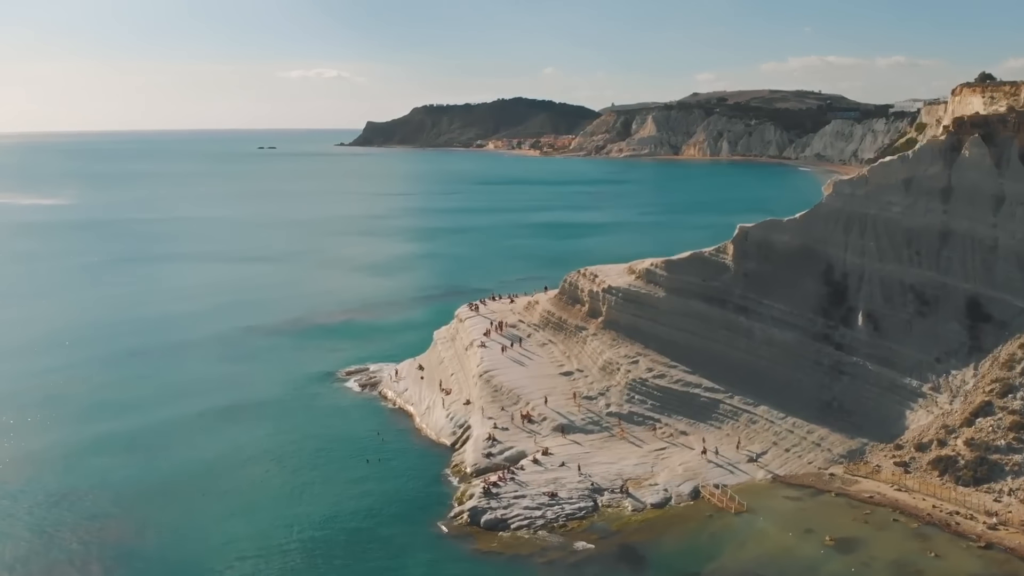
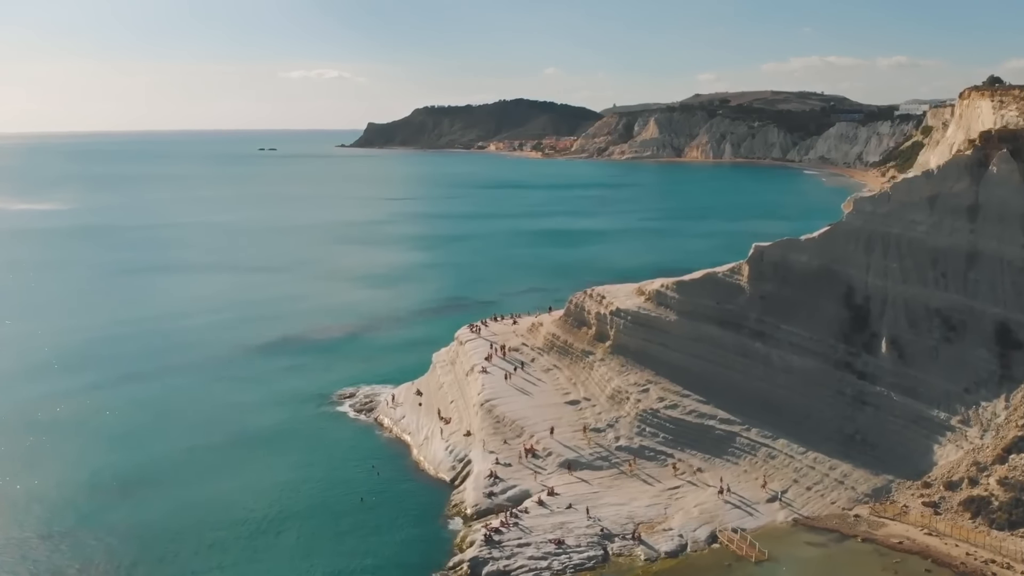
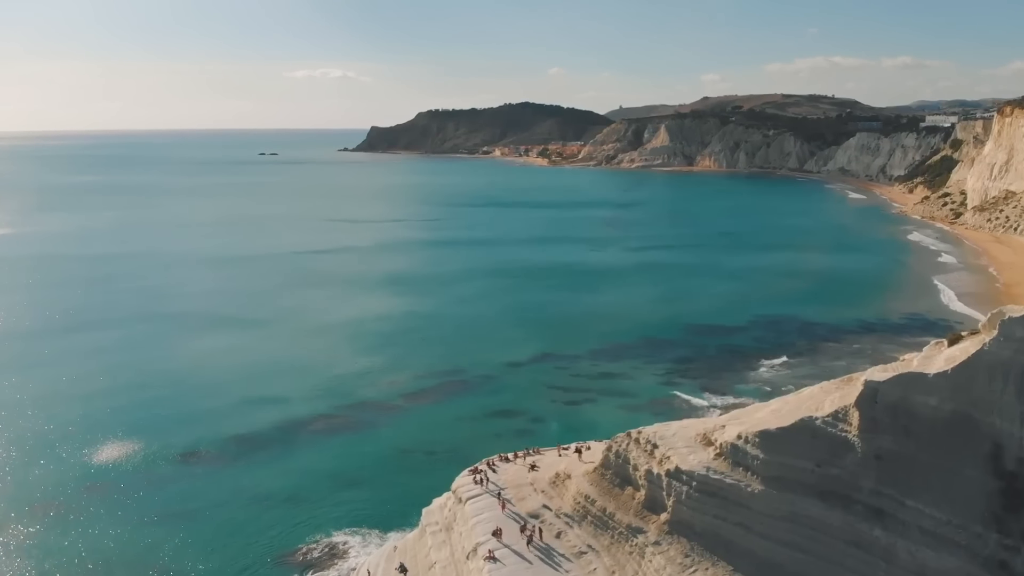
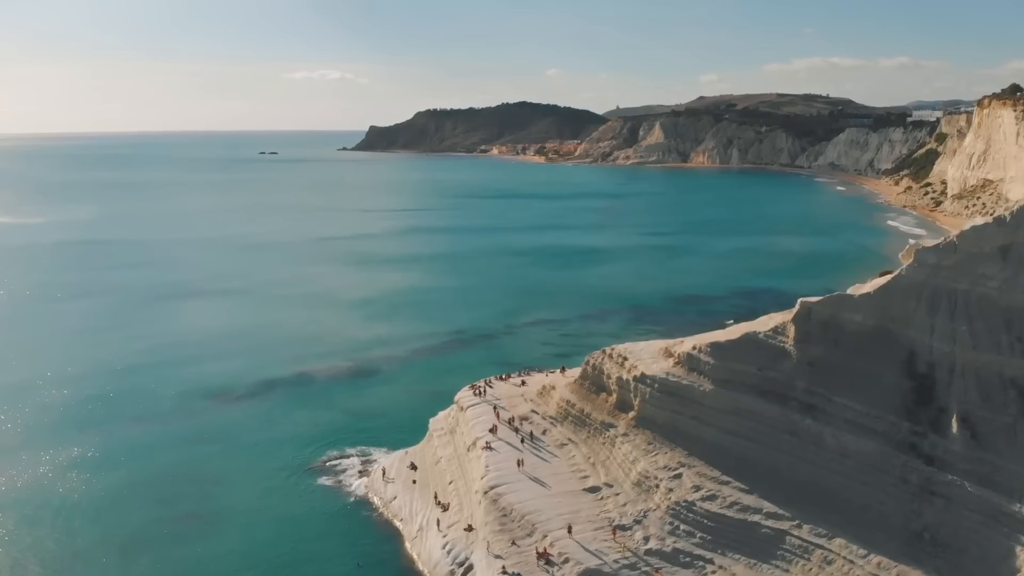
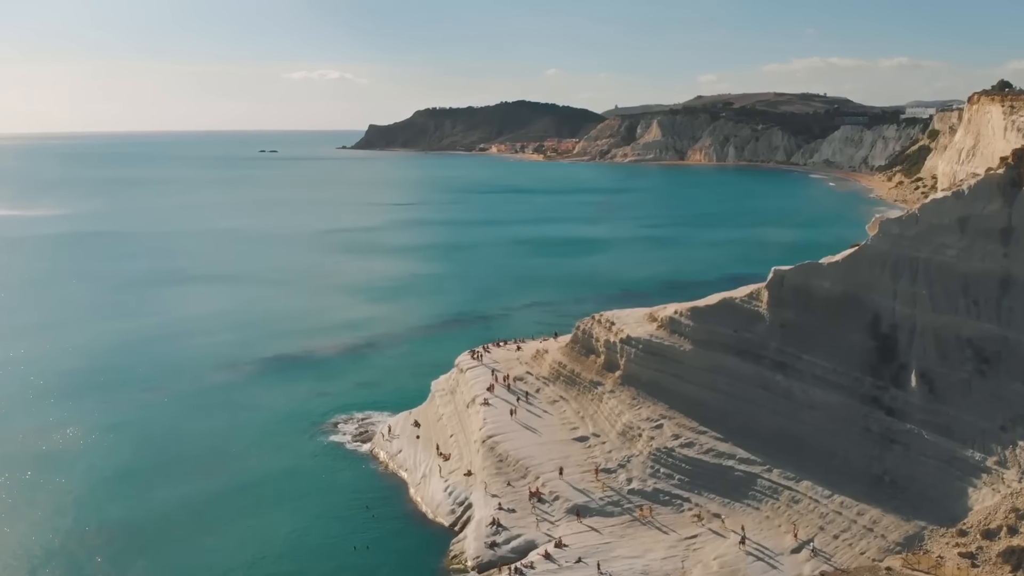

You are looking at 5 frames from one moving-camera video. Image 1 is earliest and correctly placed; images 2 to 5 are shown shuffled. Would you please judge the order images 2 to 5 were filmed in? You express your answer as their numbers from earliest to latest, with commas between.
2, 5, 4, 3
